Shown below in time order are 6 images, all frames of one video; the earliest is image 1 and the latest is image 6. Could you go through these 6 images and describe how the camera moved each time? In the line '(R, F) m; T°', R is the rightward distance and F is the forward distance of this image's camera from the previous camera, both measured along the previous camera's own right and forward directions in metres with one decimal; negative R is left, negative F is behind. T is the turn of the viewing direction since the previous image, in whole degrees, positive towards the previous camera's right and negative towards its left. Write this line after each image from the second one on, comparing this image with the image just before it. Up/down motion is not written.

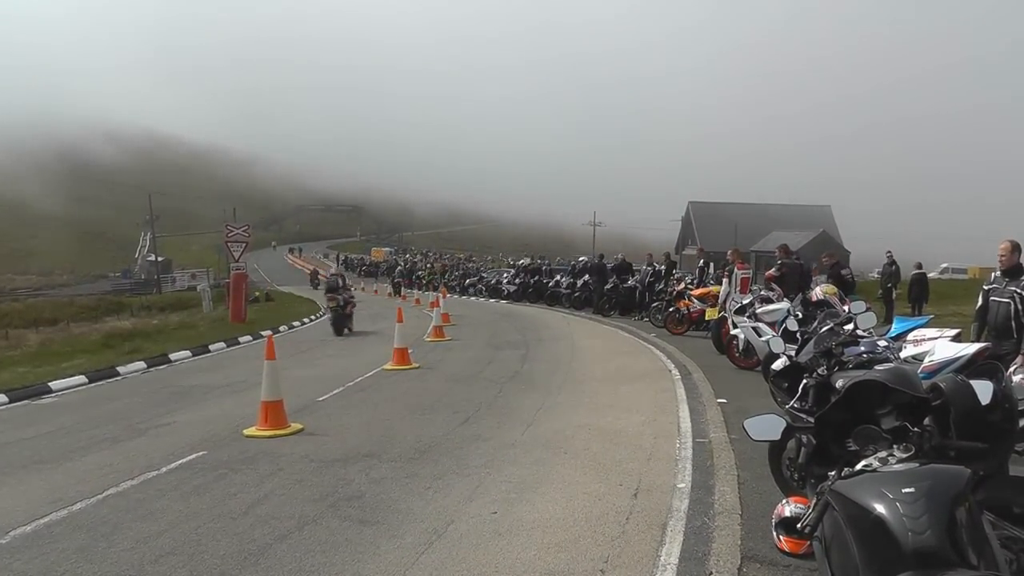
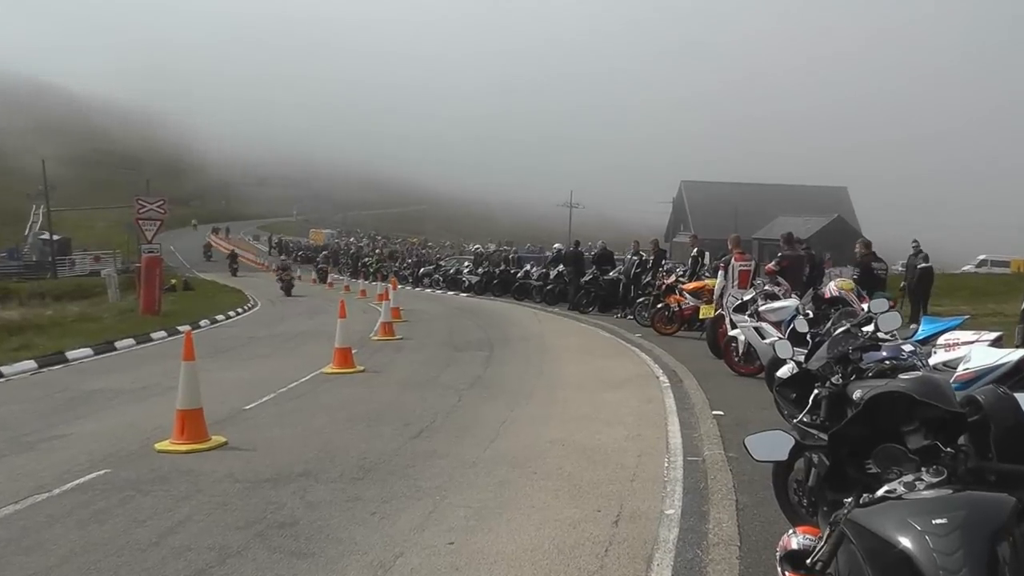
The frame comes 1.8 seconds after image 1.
(+0.2, +1.5) m; 0°
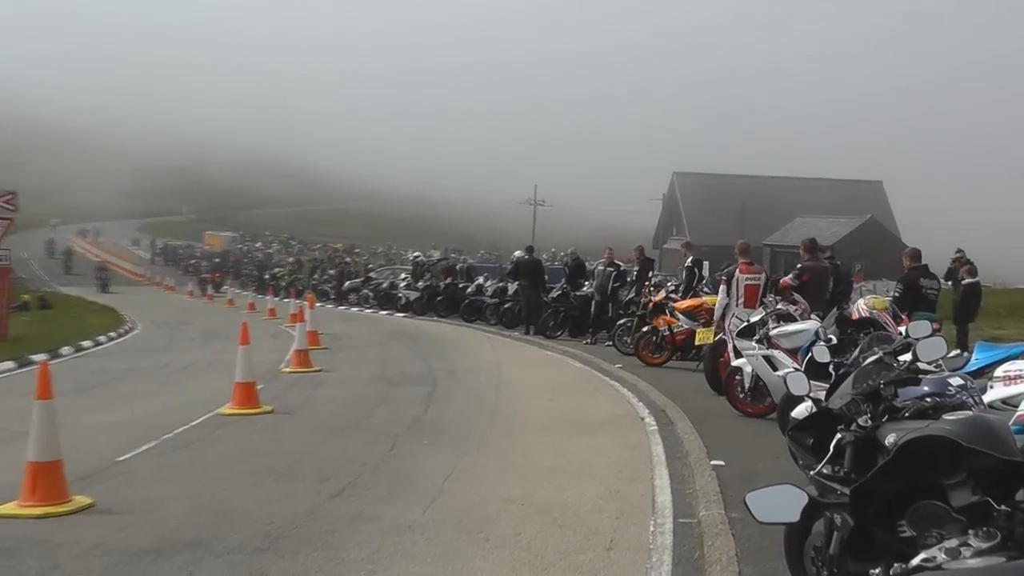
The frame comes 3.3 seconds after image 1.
(-0.1, +1.7) m; +3°
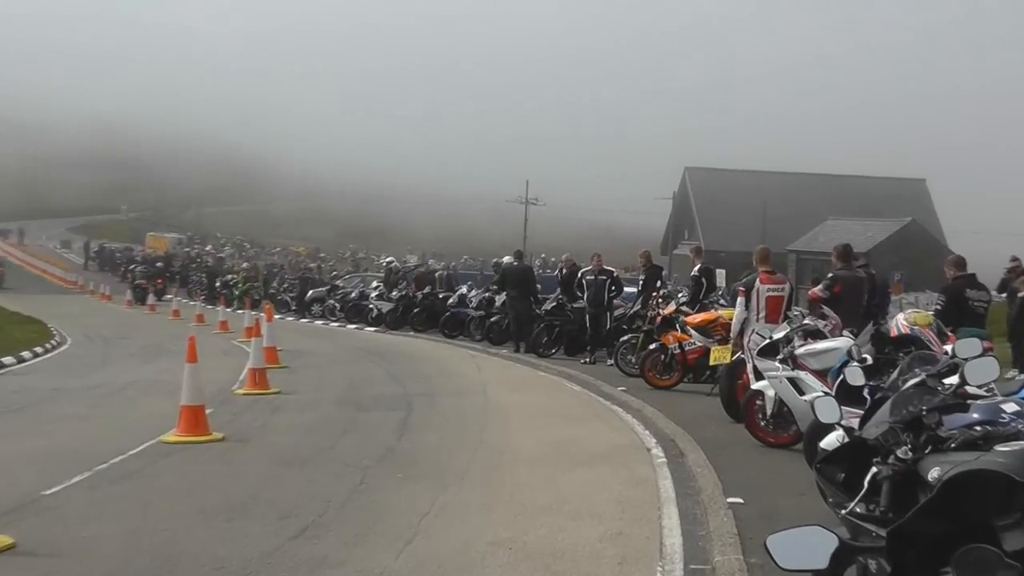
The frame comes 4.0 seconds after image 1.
(+0.1, +0.9) m; 0°
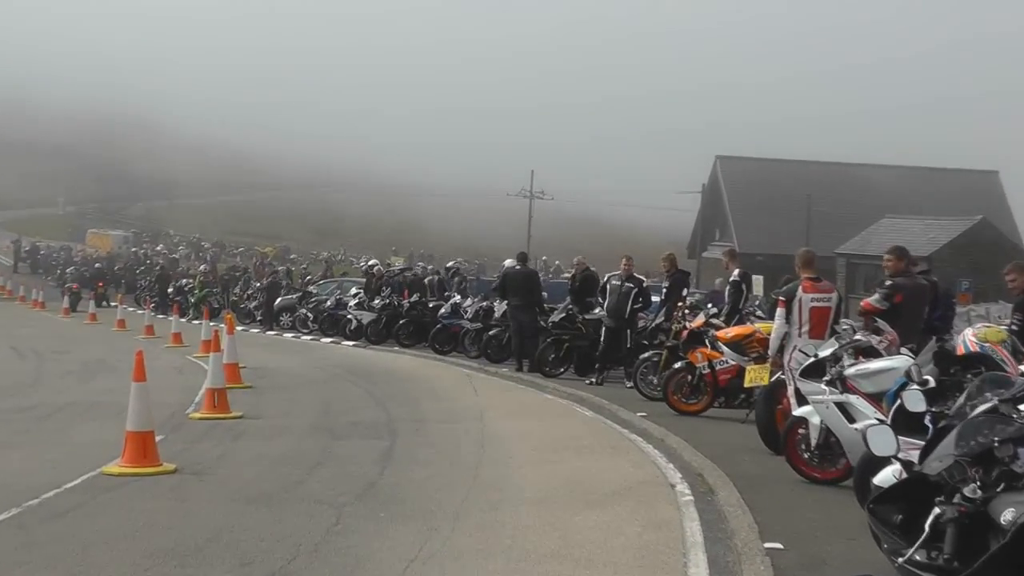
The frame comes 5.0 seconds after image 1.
(0.0, +0.8) m; 0°
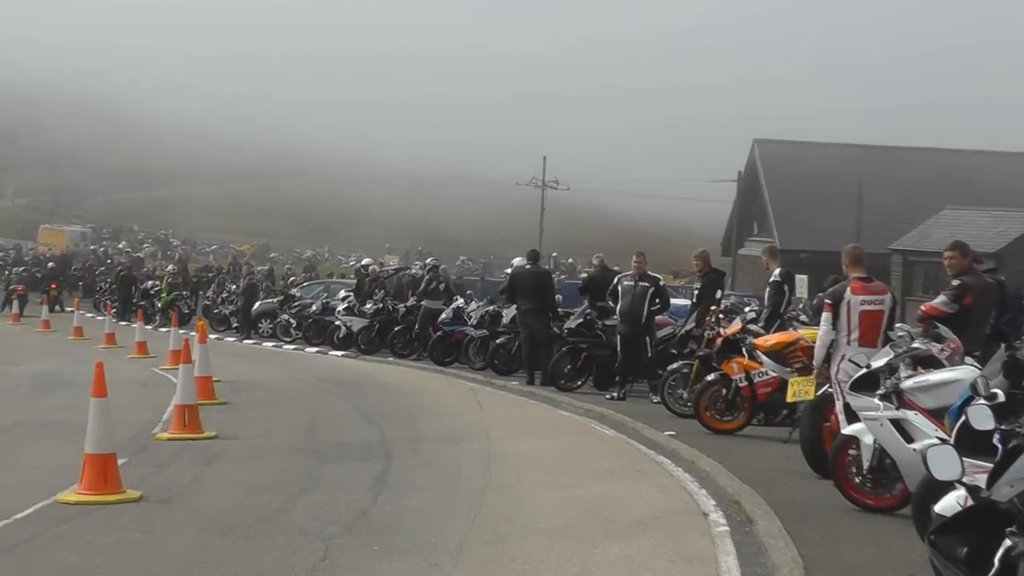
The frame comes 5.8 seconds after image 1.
(0.0, +0.6) m; 0°
